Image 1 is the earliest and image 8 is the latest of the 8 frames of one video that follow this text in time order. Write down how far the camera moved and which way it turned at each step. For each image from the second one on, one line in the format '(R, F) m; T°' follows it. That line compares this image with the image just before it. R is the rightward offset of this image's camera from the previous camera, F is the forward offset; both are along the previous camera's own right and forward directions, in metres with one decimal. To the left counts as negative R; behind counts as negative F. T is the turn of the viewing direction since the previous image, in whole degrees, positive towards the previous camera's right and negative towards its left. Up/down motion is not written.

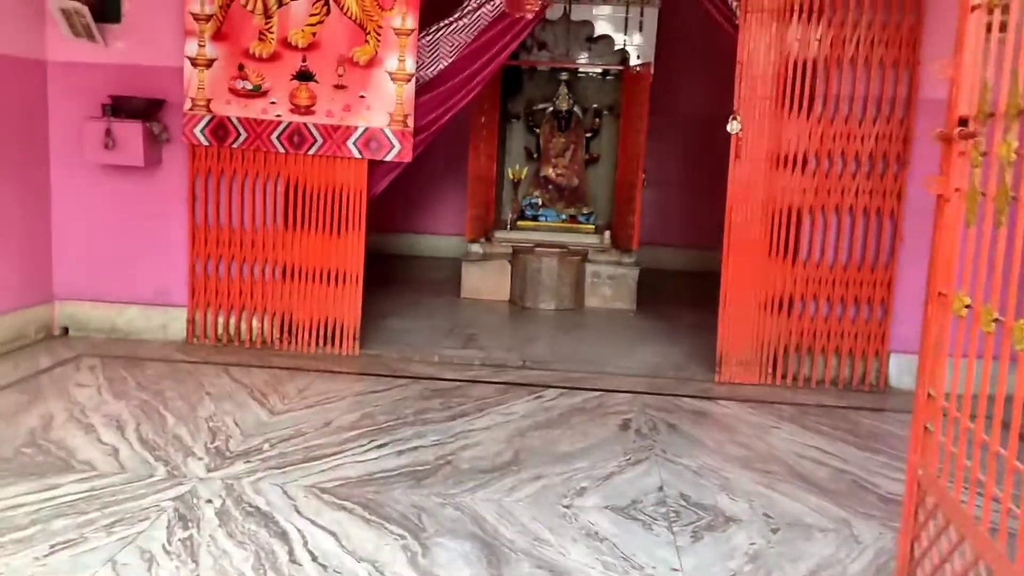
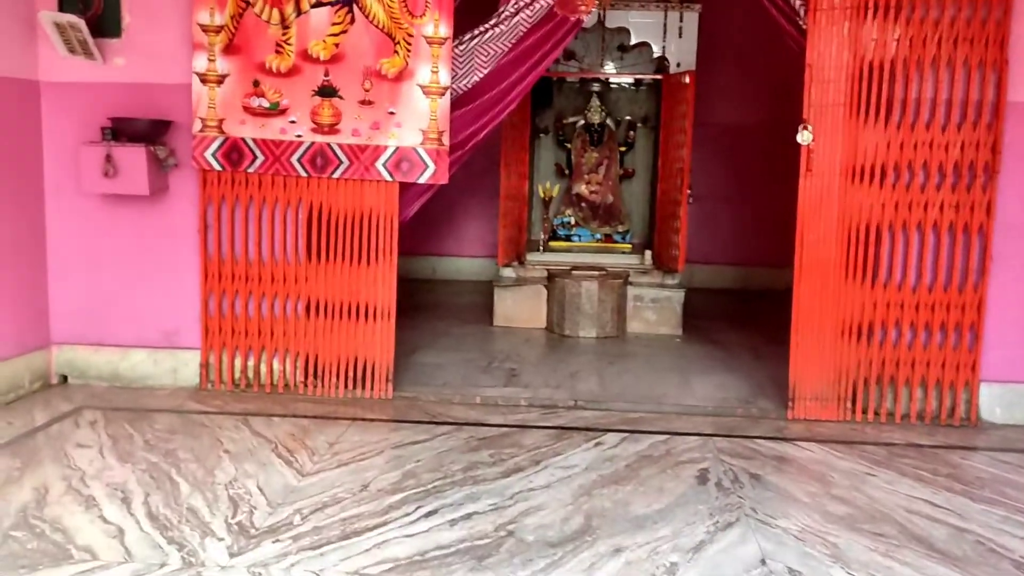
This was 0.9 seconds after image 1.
(-0.2, +0.4) m; -1°
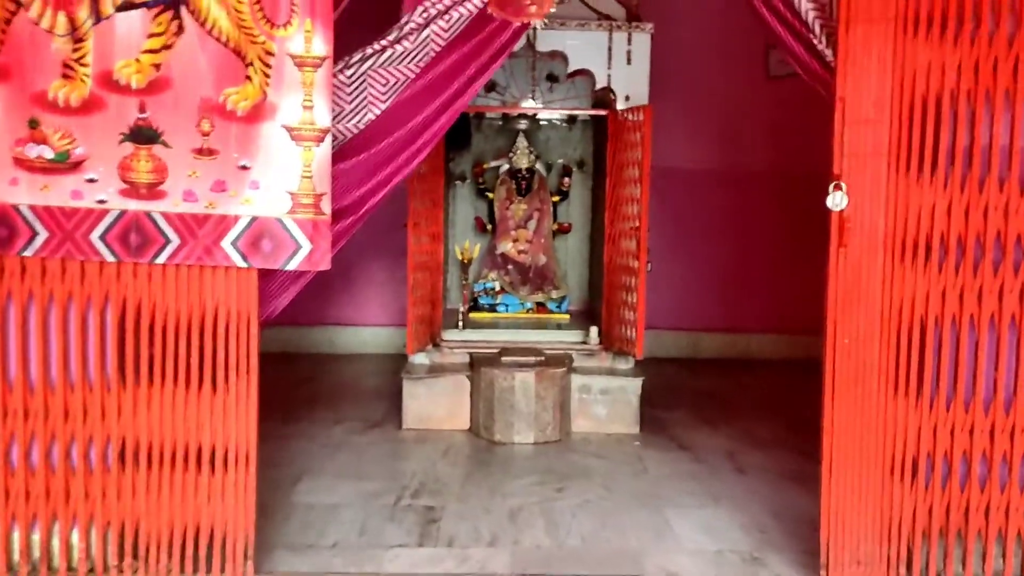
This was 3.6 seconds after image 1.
(0.0, +1.1) m; +6°
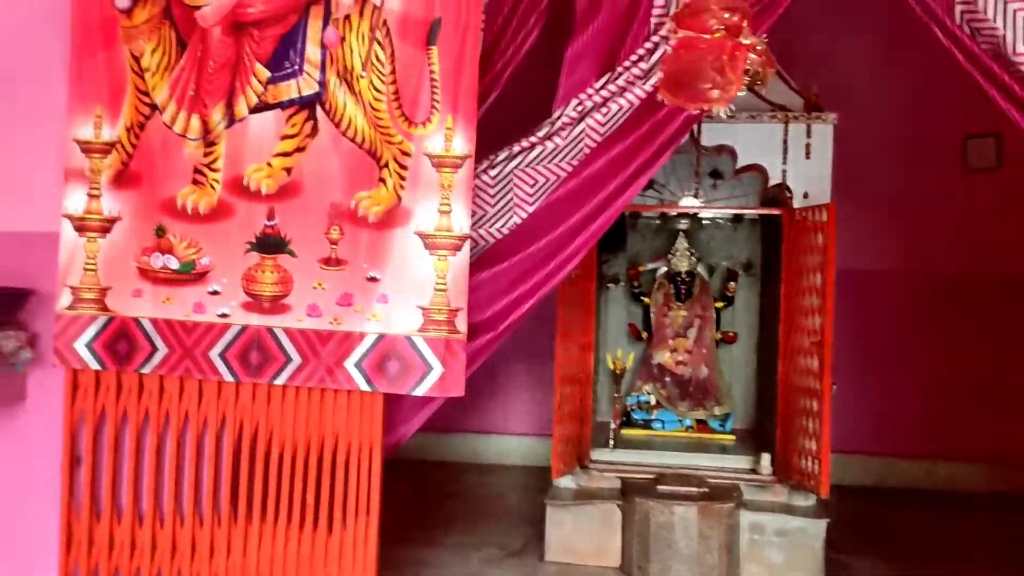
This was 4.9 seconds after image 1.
(0.0, +0.4) m; -10°
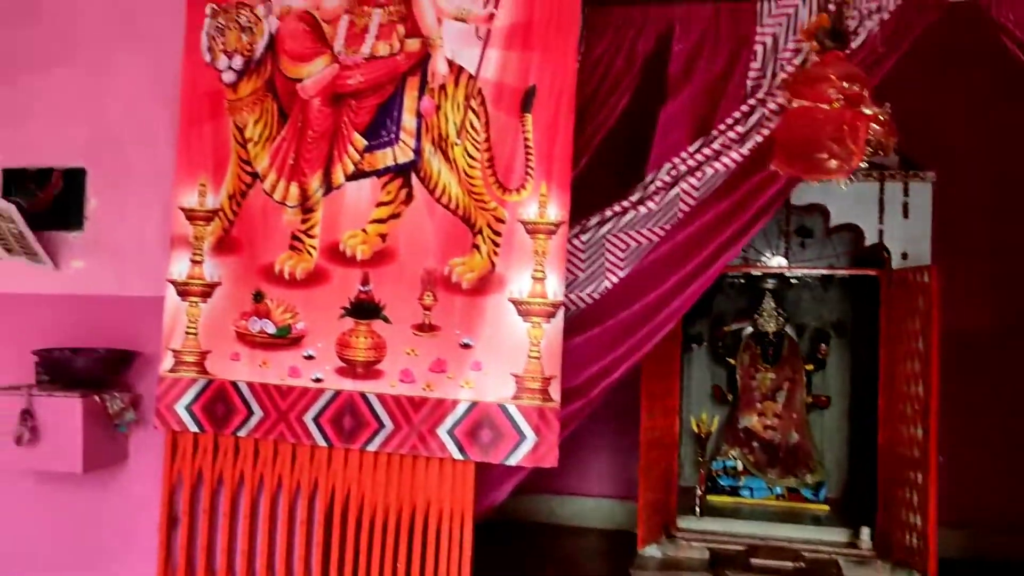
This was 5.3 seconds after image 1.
(-0.1, 0.0) m; -5°
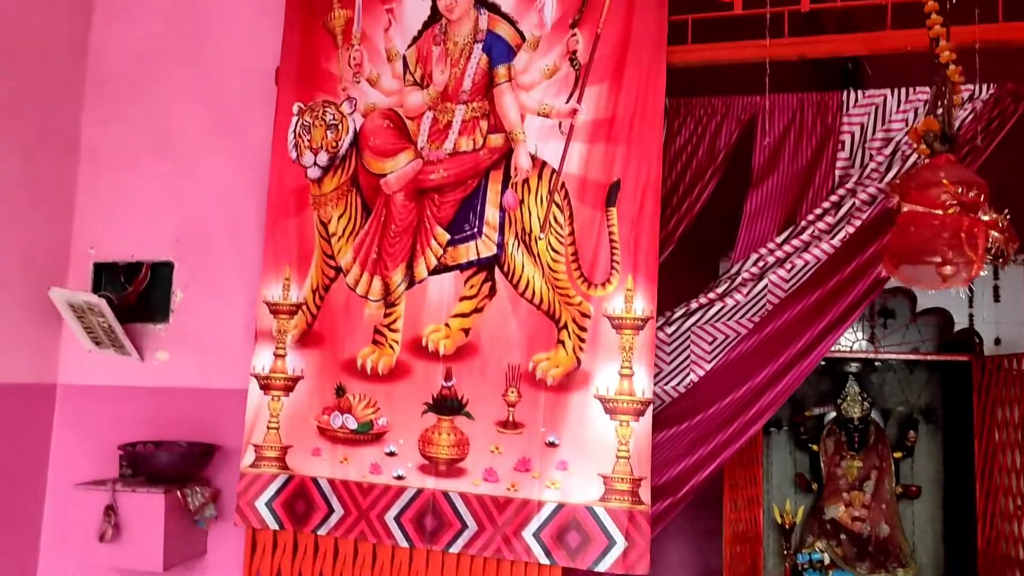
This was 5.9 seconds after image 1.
(-0.1, 0.0) m; -4°
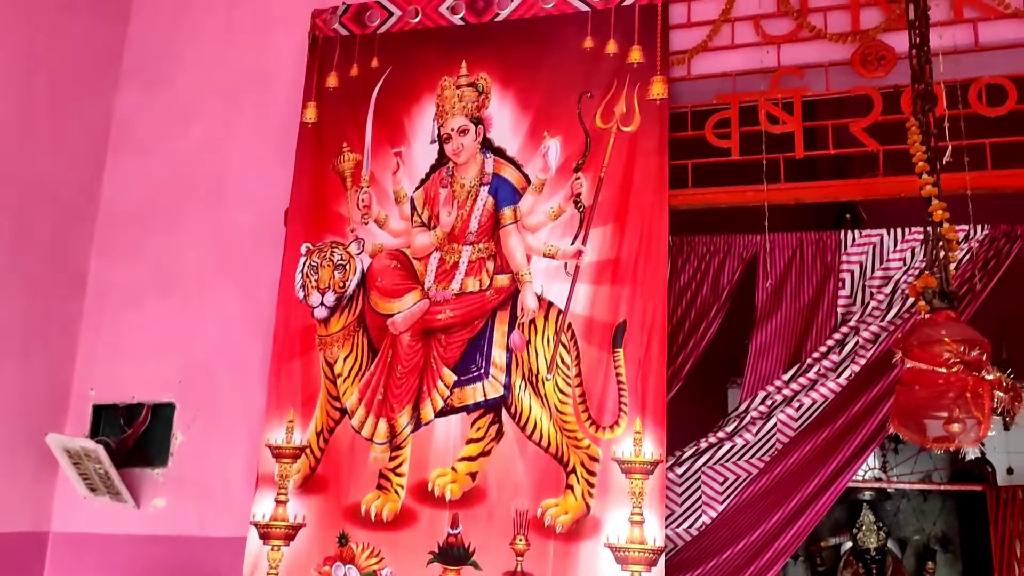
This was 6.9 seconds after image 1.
(0.0, 0.0) m; 0°
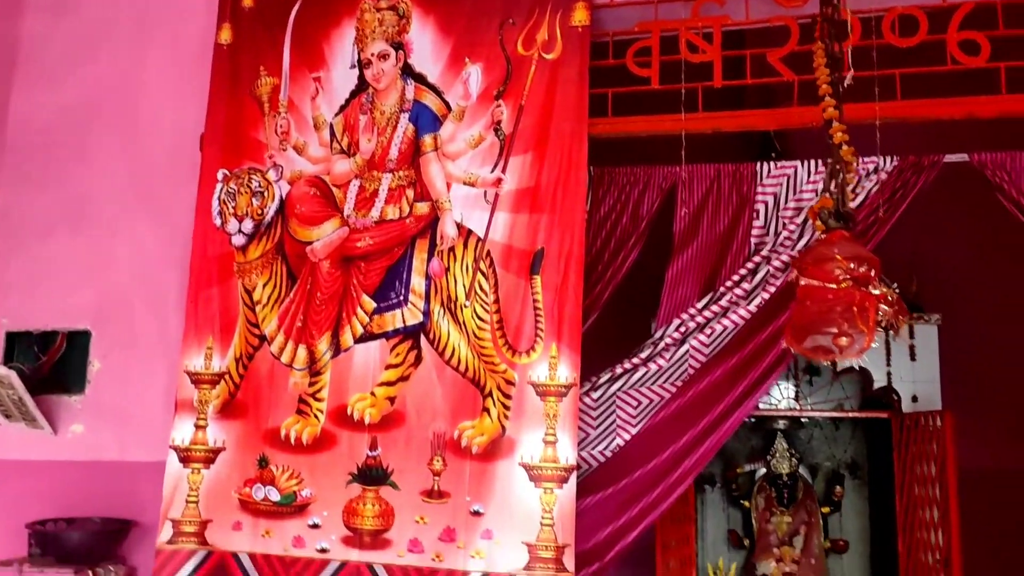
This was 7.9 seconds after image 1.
(+0.1, 0.0) m; +4°
